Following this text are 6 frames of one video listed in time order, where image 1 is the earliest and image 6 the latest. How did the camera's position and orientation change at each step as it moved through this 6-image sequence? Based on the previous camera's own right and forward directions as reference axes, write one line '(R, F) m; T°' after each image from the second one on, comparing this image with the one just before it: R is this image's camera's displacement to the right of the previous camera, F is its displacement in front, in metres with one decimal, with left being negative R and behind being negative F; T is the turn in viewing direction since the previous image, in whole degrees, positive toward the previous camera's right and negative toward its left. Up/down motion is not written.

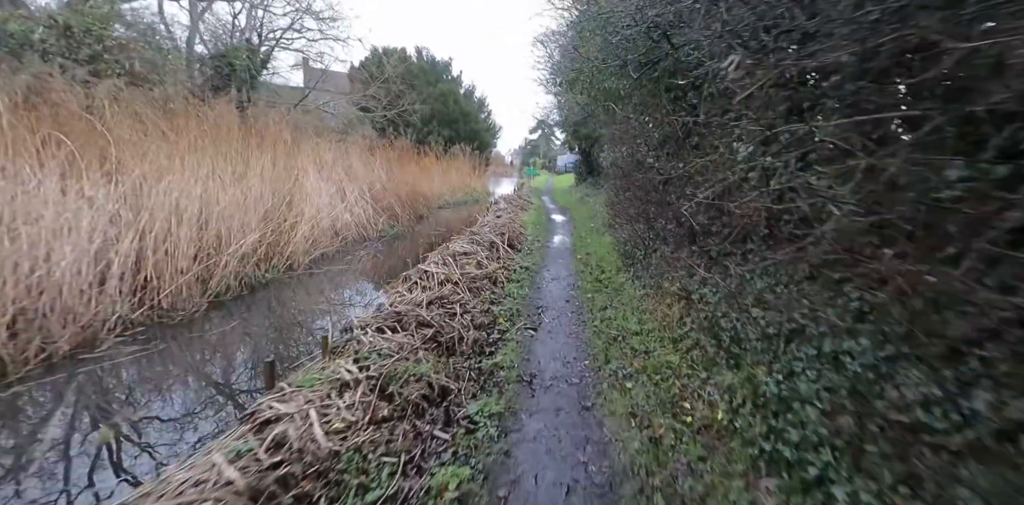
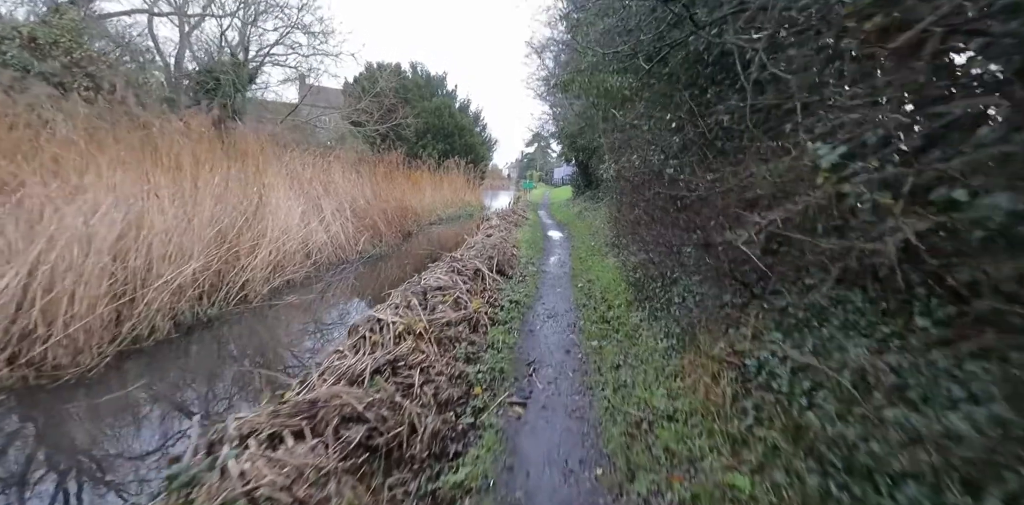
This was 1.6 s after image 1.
(+0.1, +0.9) m; 0°
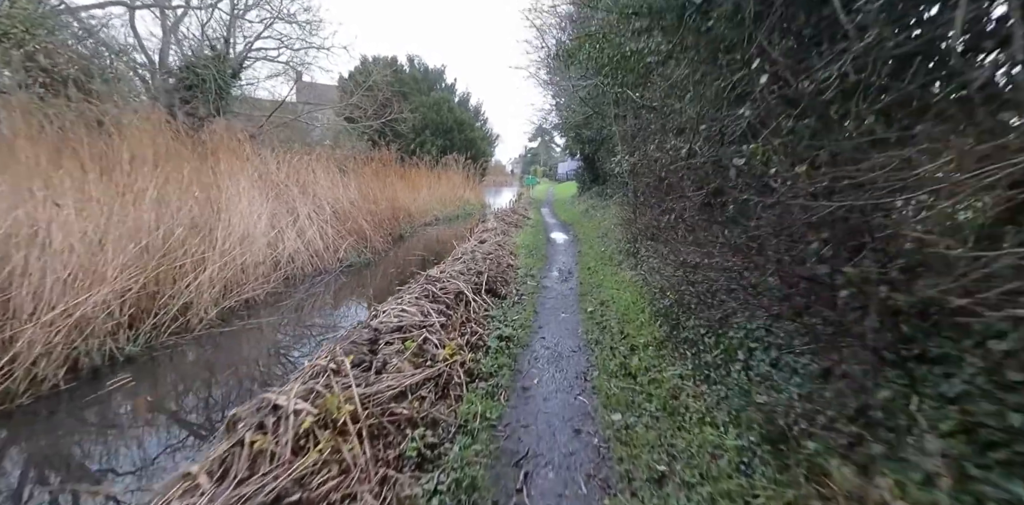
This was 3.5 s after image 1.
(+0.1, +1.1) m; -1°
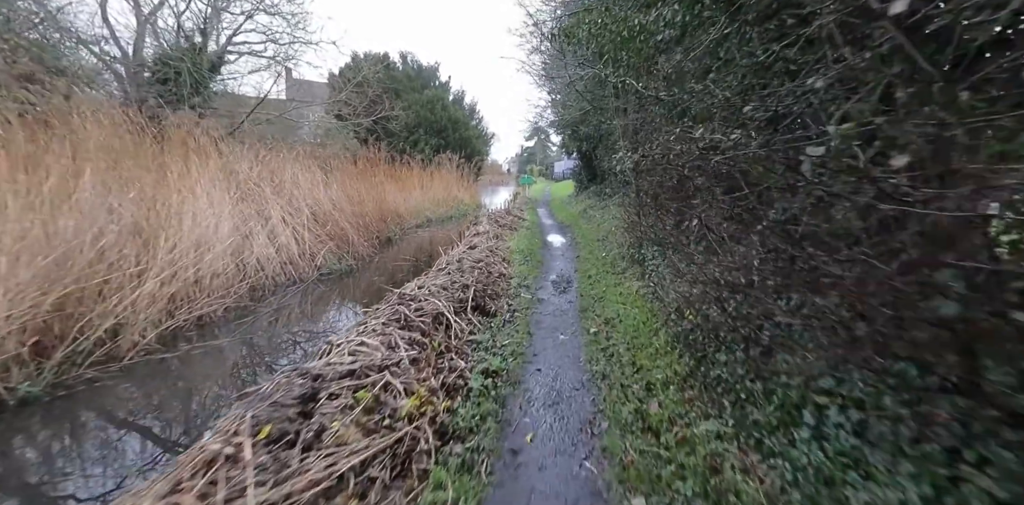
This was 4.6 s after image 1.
(+0.1, +0.6) m; +1°
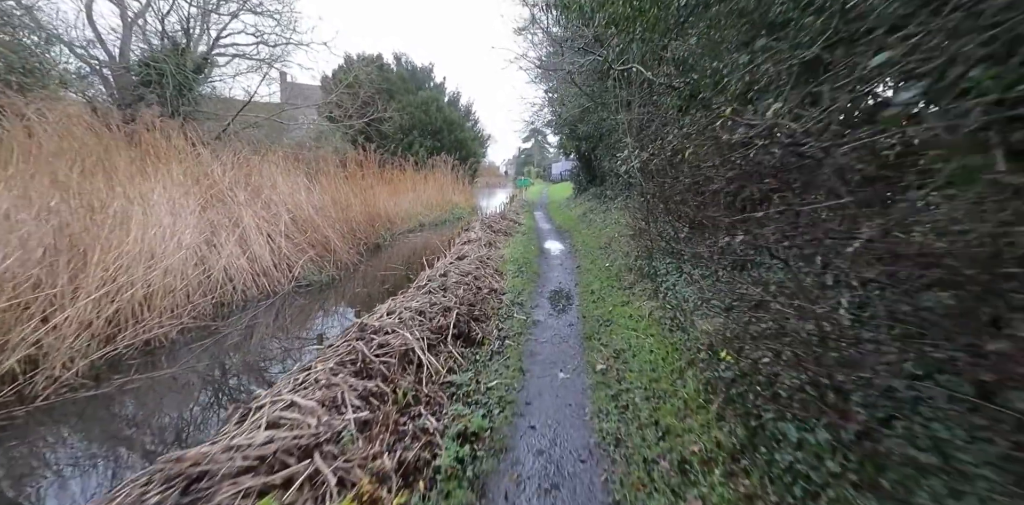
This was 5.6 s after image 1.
(+0.1, +0.7) m; 0°
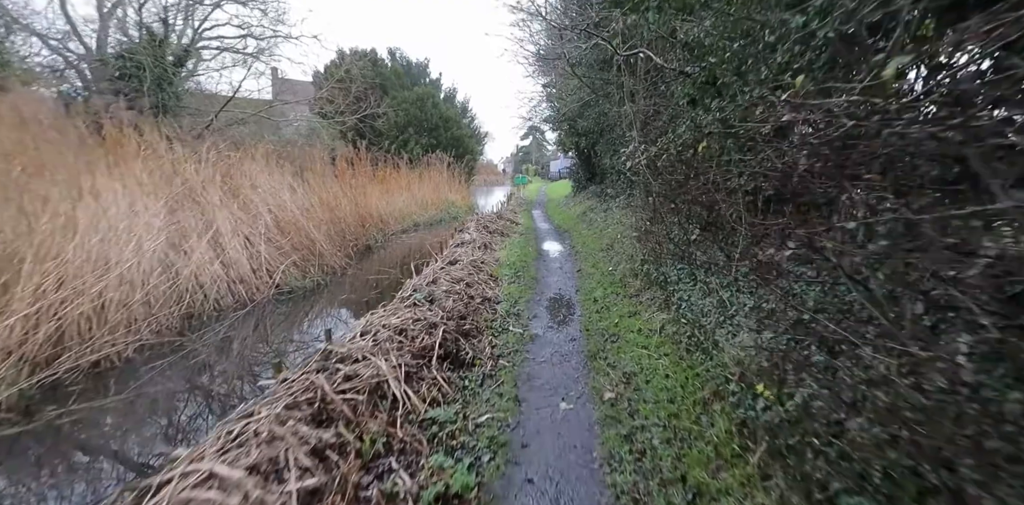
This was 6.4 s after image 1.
(0.0, +0.4) m; 0°
